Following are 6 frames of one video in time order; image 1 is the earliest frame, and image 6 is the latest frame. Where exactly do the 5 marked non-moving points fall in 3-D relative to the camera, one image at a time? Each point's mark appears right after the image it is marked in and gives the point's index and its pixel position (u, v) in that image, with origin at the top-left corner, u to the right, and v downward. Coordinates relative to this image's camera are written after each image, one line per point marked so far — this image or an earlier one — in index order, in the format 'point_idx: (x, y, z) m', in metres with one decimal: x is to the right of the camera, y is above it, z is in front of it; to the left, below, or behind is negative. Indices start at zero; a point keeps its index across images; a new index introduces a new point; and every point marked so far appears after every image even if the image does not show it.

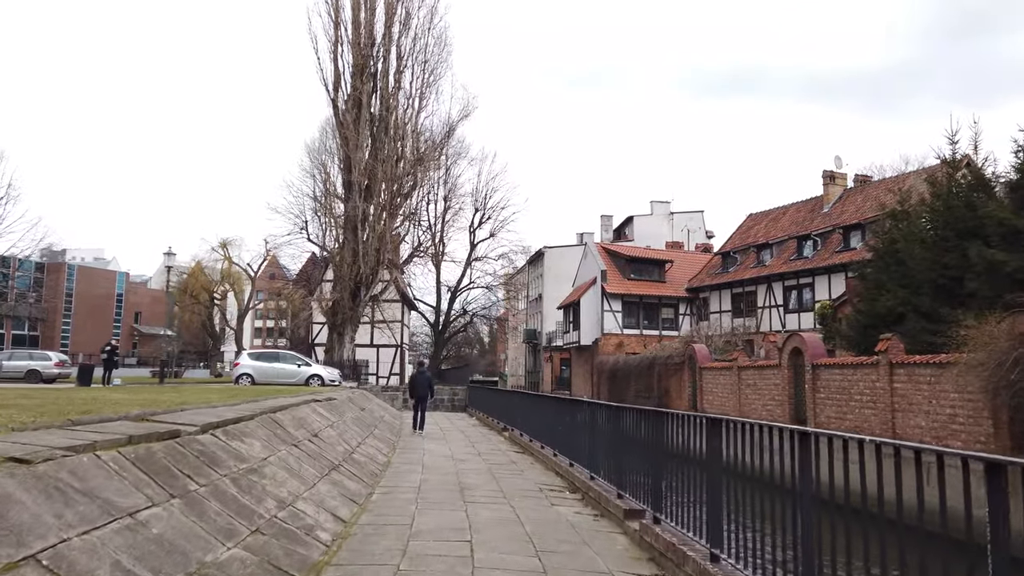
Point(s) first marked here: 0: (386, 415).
0: (-3.4, -3.4, +18.9) m
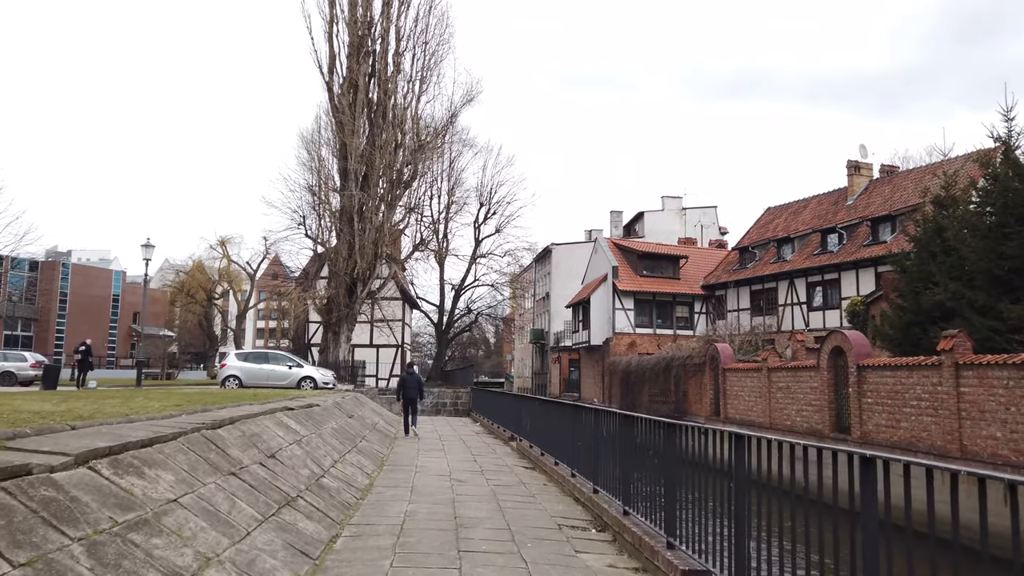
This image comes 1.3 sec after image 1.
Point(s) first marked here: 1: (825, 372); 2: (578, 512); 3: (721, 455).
0: (-3.2, -3.2, +17.0) m
1: (+7.5, -2.0, +16.7) m
2: (+0.8, -2.6, +8.0) m
3: (+1.7, -1.3, +5.4) m
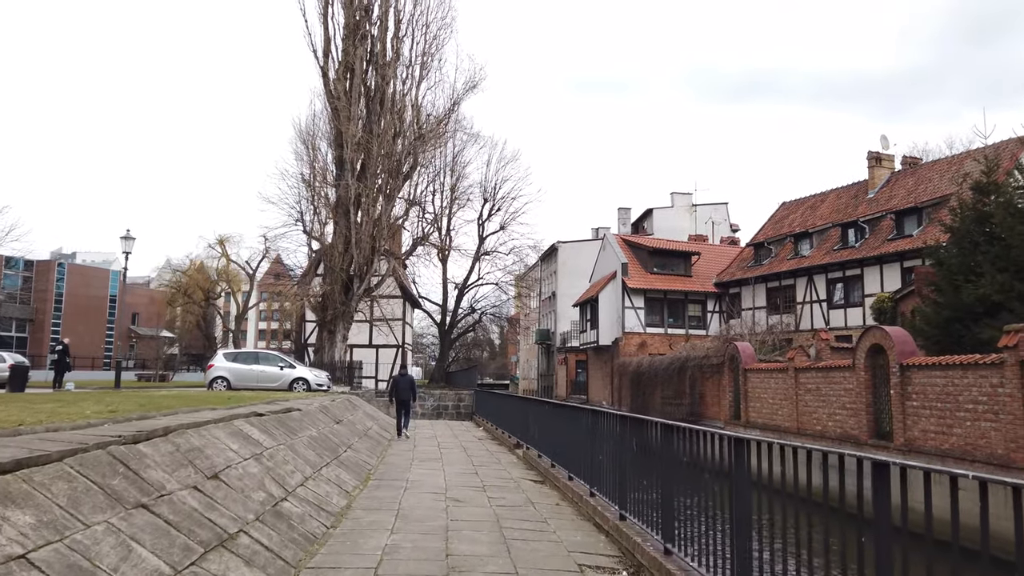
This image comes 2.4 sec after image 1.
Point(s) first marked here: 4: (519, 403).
0: (-3.1, -3.1, +15.6) m
1: (+7.6, -1.8, +15.2) m
2: (+0.8, -2.4, +6.5) m
3: (+1.7, -1.1, +3.9) m
4: (+0.1, -2.3, +13.5) m
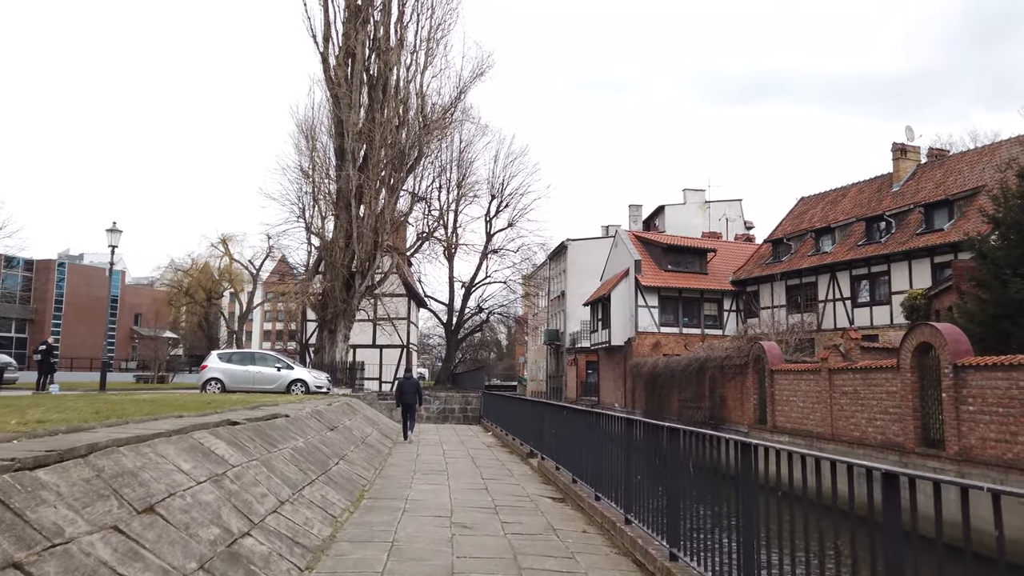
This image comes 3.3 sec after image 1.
0: (-2.8, -3.0, +14.4) m
1: (+7.9, -1.7, +13.9) m
2: (+1.0, -2.2, +5.2) m
3: (+1.8, -0.9, +2.7) m
4: (+0.4, -2.1, +12.3) m
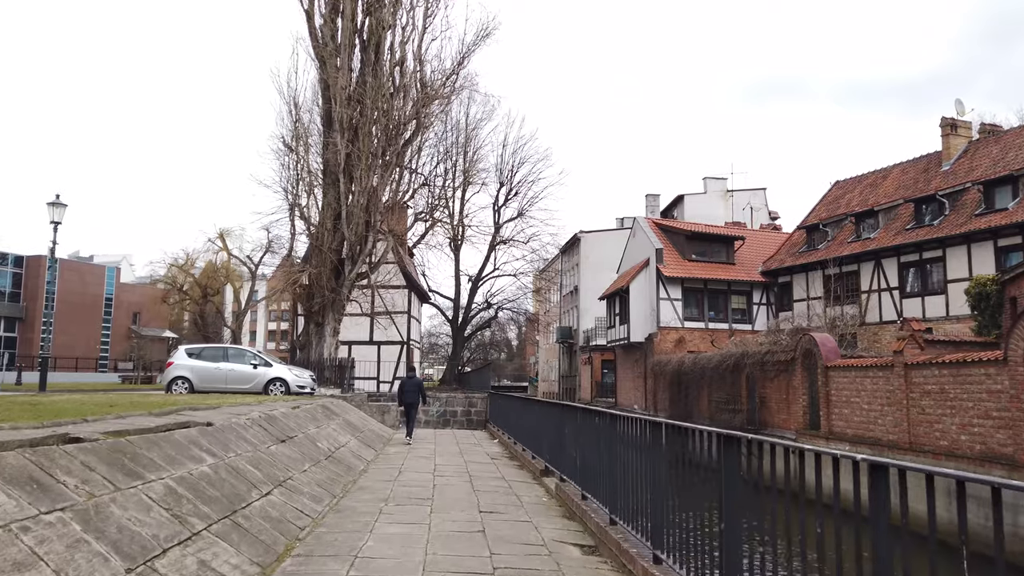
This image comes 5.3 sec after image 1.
0: (-2.7, -2.6, +11.7) m
1: (+8.0, -1.2, +11.0) m
2: (+1.0, -1.8, +2.5) m
3: (+1.8, -0.5, -0.1) m
4: (+0.5, -1.7, +9.5) m
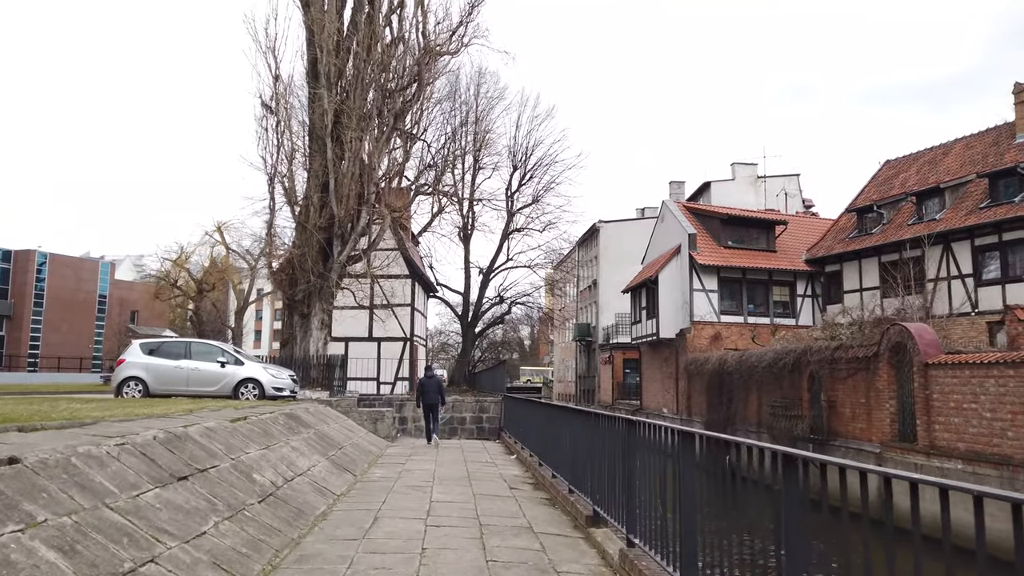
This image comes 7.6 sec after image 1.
0: (-2.4, -2.2, +8.6) m
1: (+8.3, -0.8, +7.7) m
2: (+1.2, -1.4, -0.7) m
3: (+1.9, -0.1, -3.3) m
4: (+0.8, -1.3, +6.3) m
